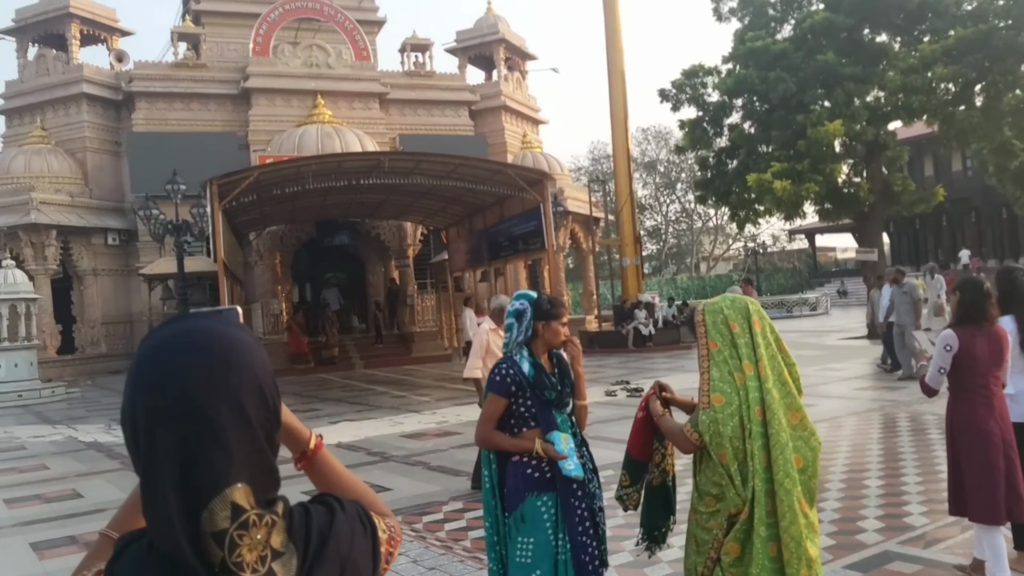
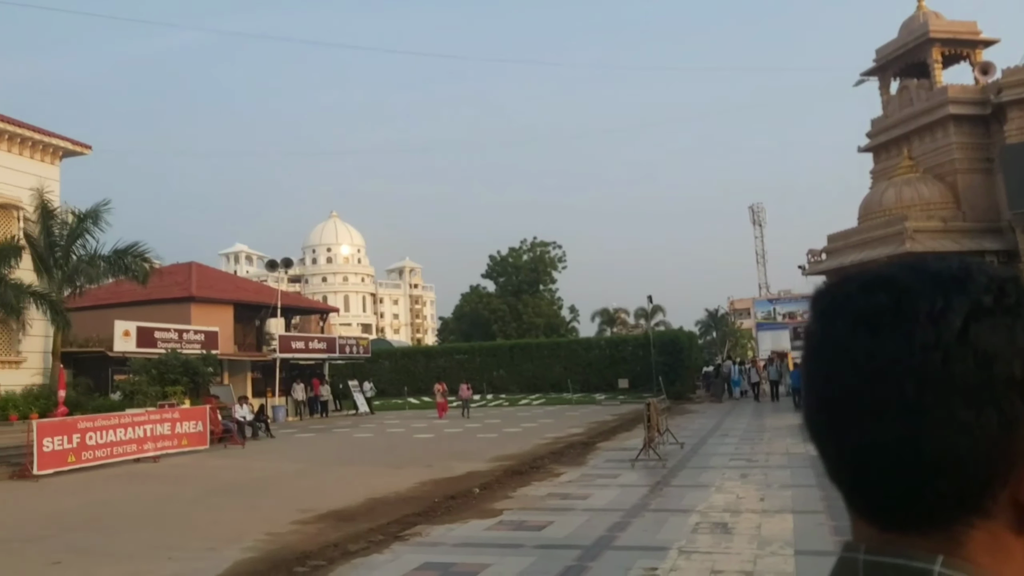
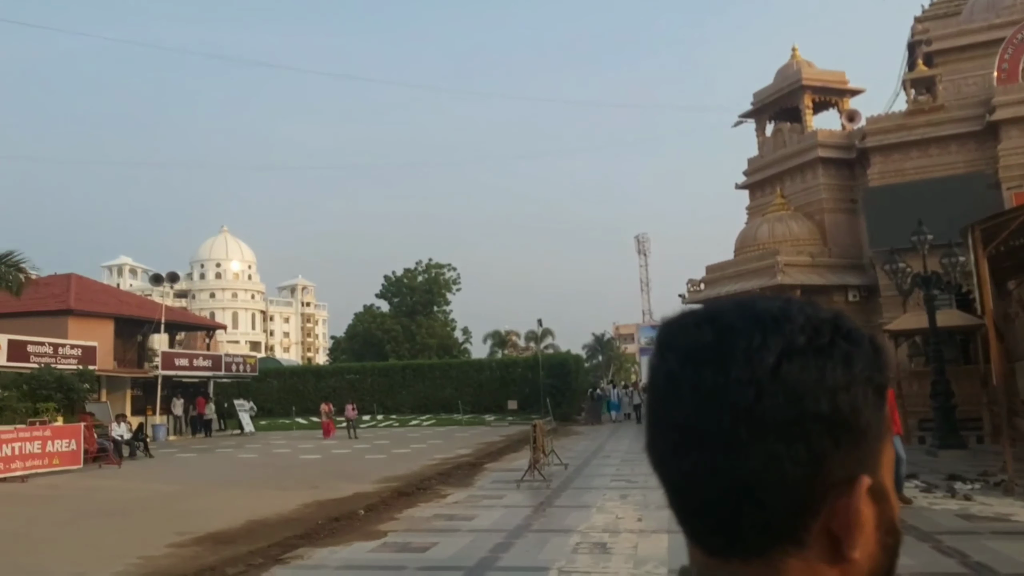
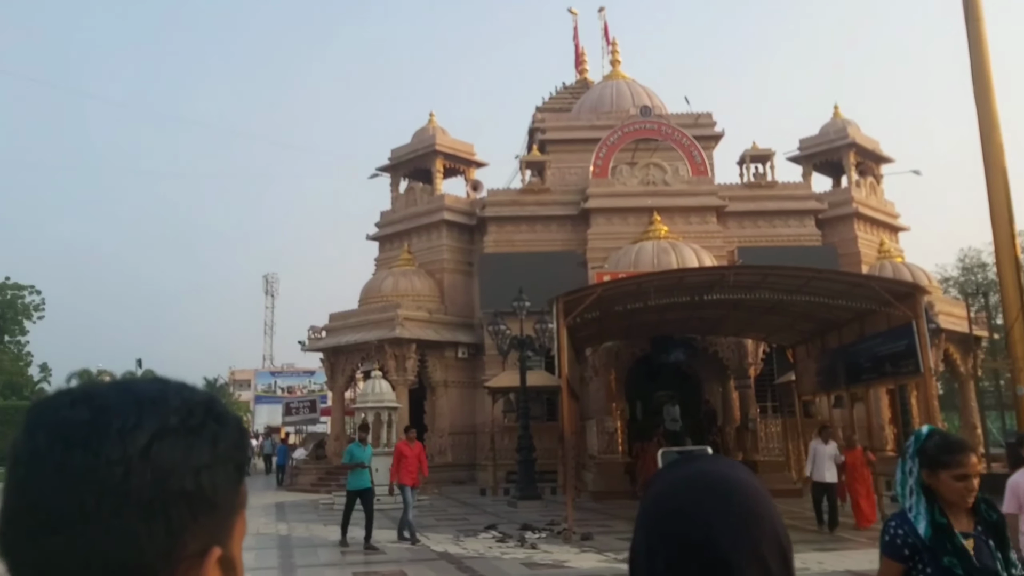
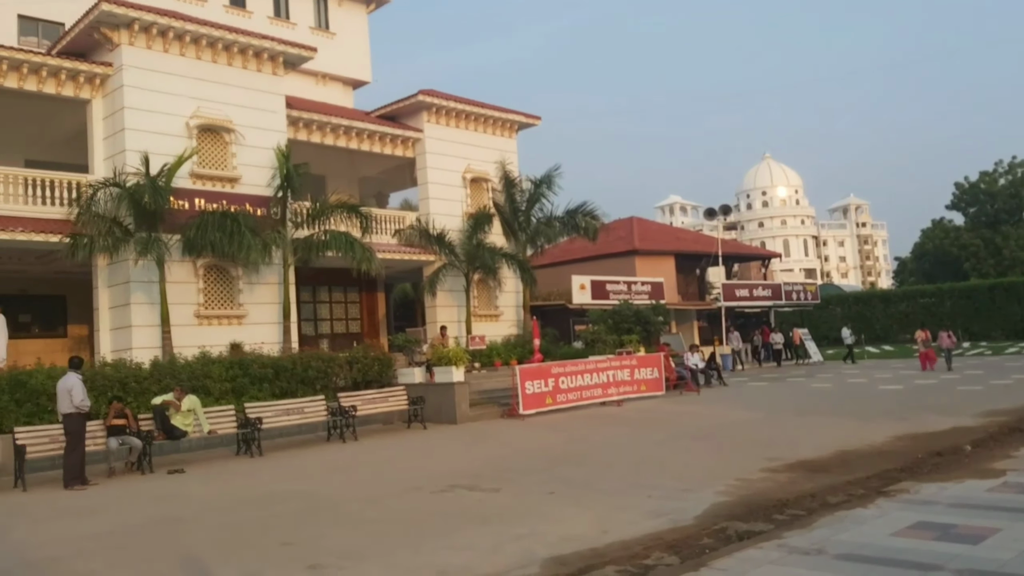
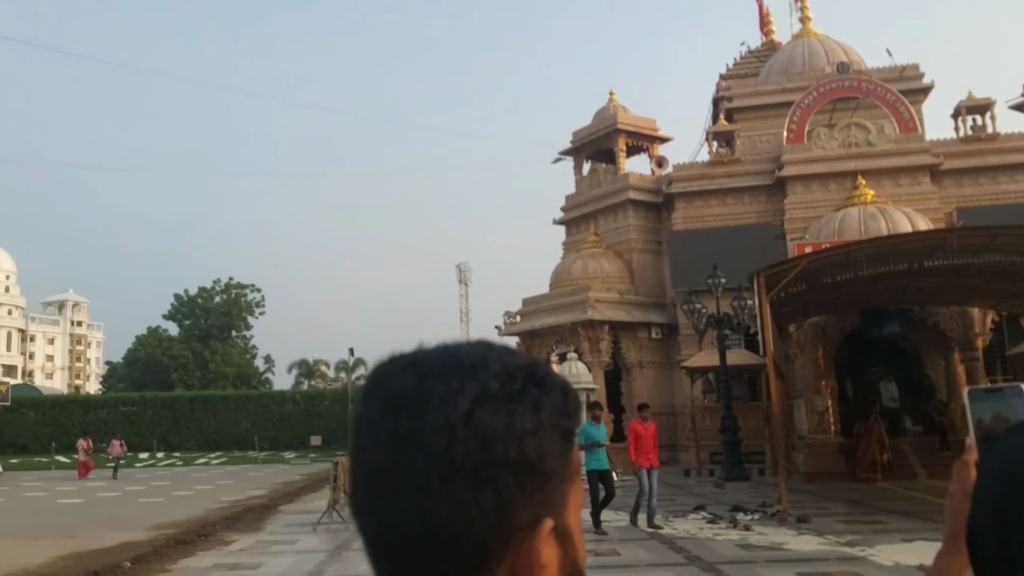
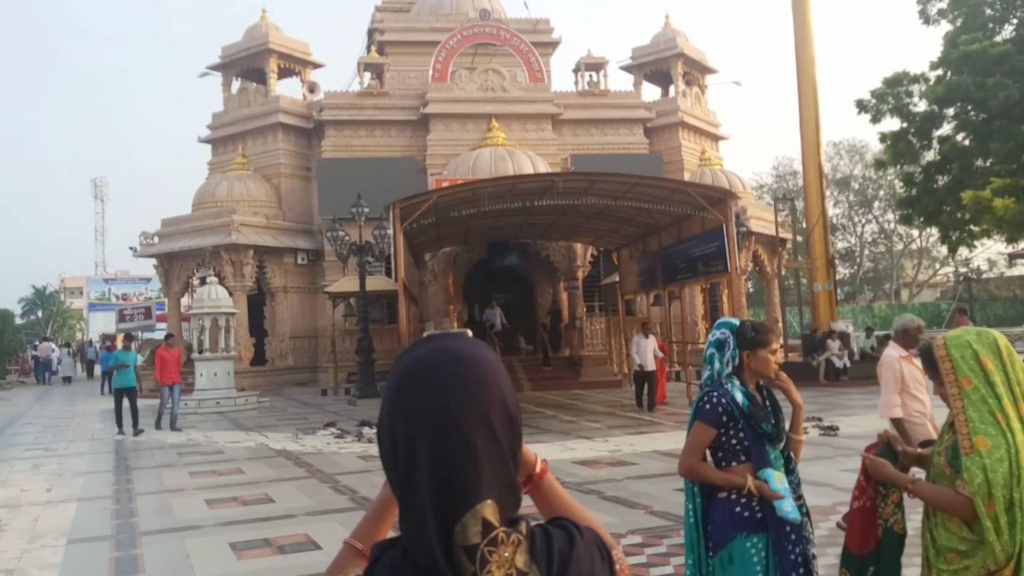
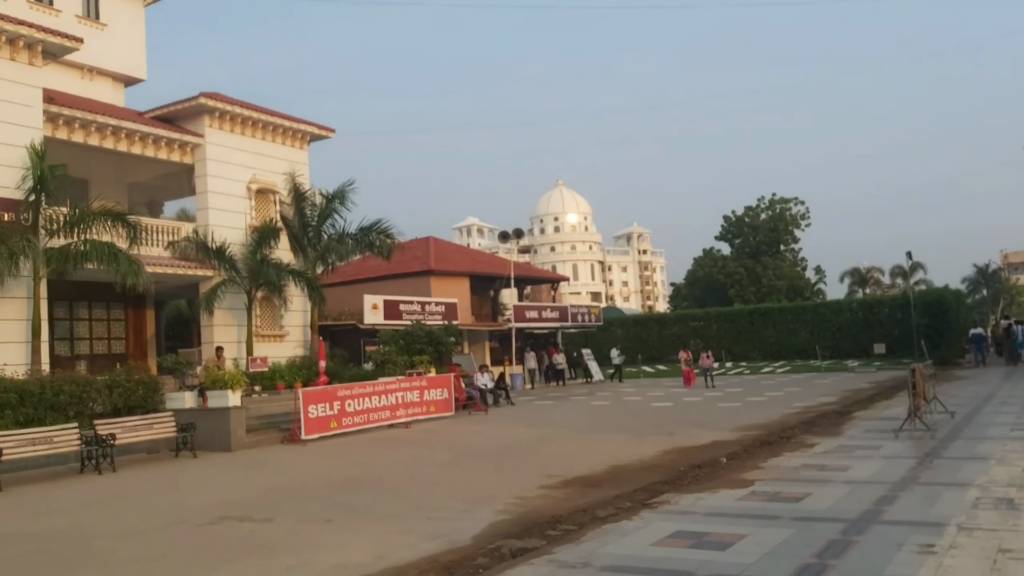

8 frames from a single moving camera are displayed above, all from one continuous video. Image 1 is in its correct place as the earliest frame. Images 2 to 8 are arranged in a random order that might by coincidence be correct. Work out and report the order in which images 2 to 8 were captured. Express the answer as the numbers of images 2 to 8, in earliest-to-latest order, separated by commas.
7, 4, 6, 3, 2, 8, 5
